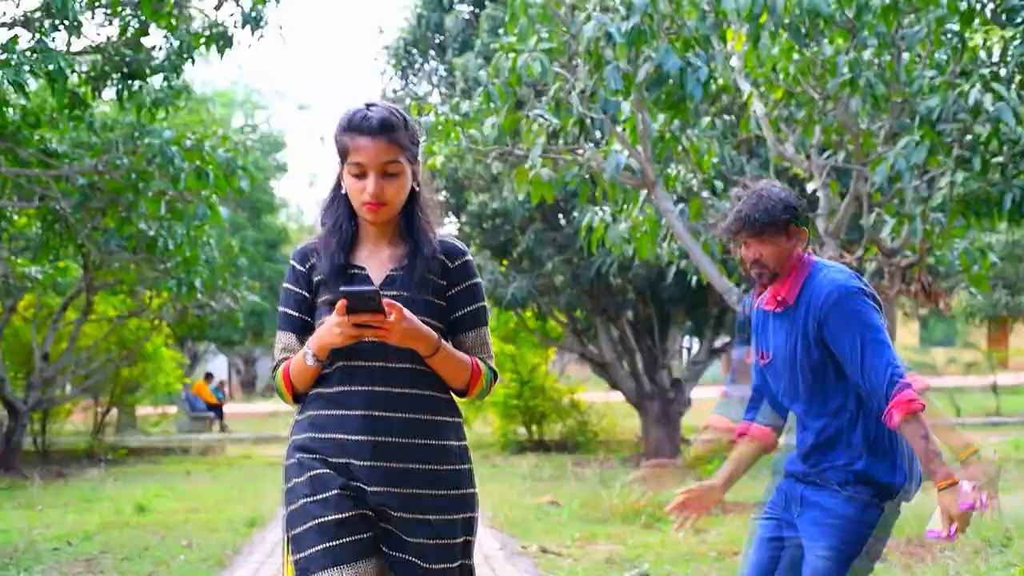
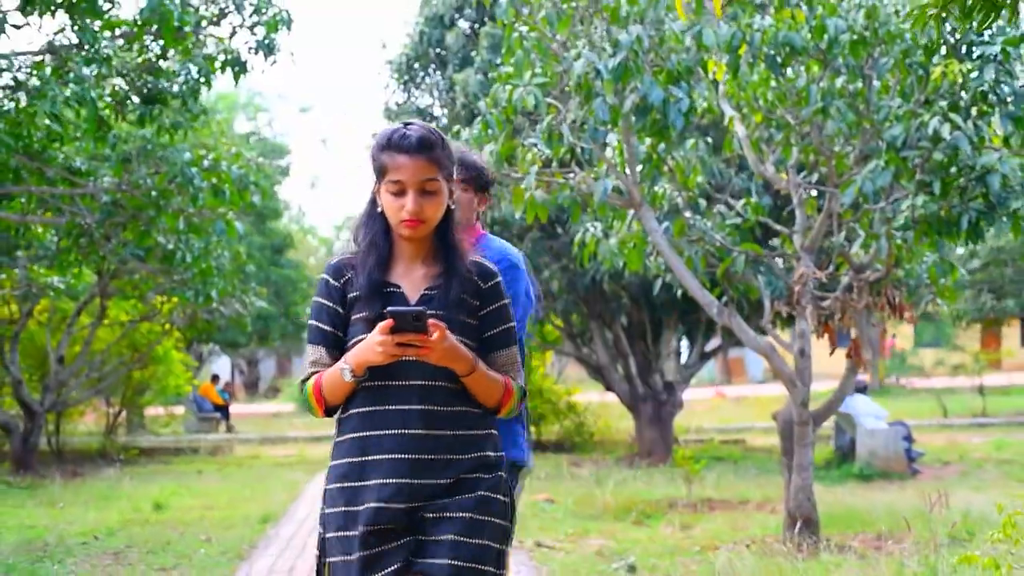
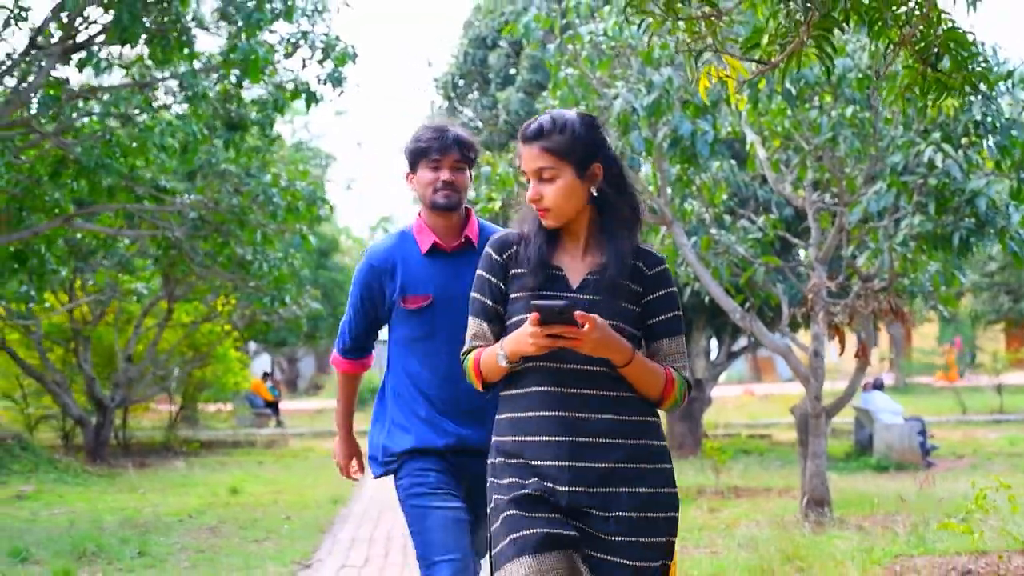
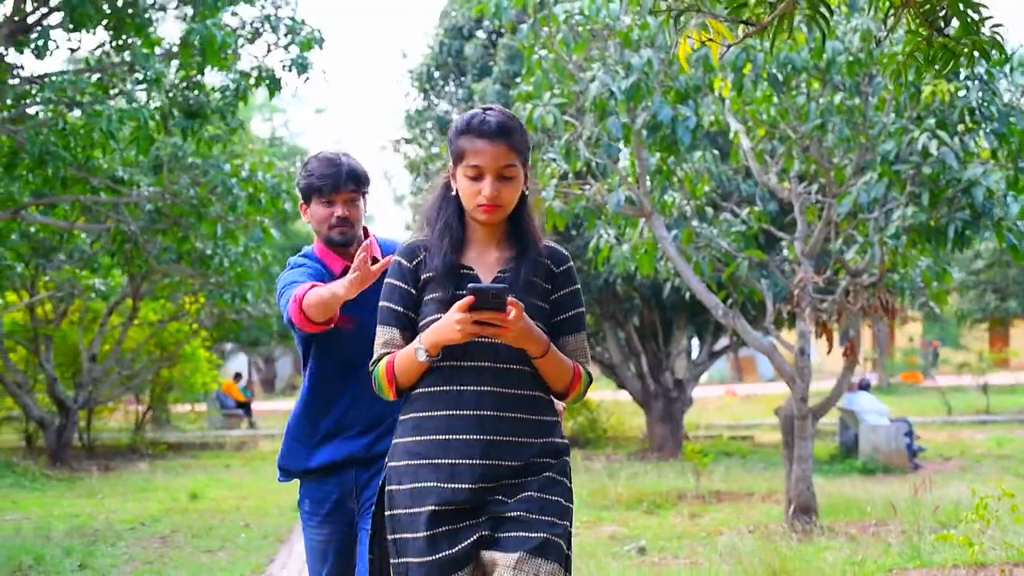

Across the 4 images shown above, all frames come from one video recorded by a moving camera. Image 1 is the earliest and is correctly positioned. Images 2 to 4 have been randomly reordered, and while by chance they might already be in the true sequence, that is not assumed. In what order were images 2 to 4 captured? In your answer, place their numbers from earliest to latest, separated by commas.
2, 4, 3
